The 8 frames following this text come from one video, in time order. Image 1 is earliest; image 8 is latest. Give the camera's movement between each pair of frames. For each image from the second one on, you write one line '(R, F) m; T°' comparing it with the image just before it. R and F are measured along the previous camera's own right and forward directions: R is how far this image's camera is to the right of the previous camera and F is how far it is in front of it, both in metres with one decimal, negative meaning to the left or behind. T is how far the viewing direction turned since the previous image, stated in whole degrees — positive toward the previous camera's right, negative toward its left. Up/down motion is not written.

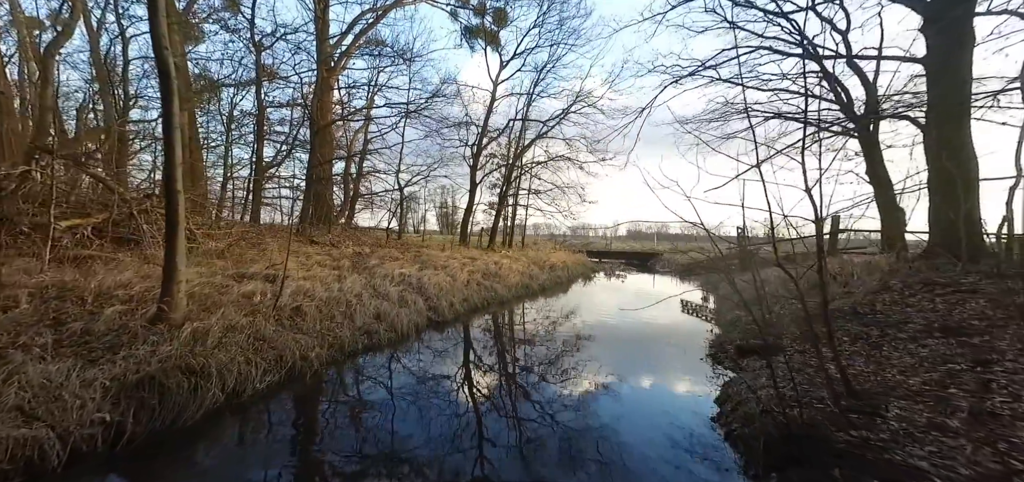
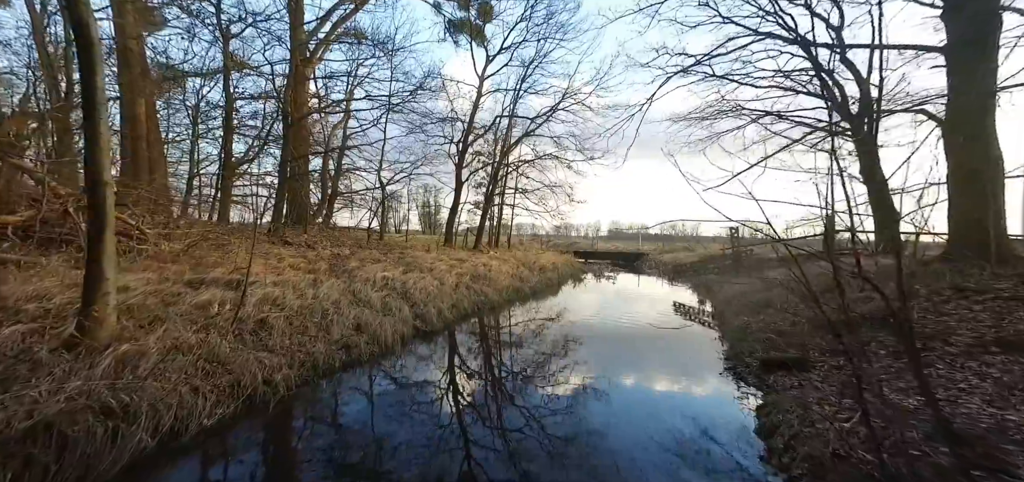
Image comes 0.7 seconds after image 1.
(-0.2, +0.6) m; +3°
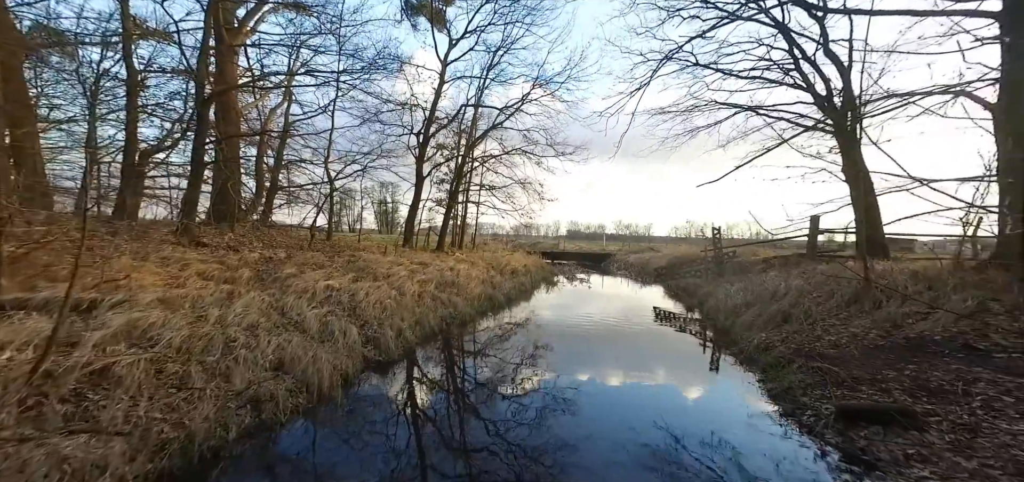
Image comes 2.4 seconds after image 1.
(-0.2, +1.4) m; +6°
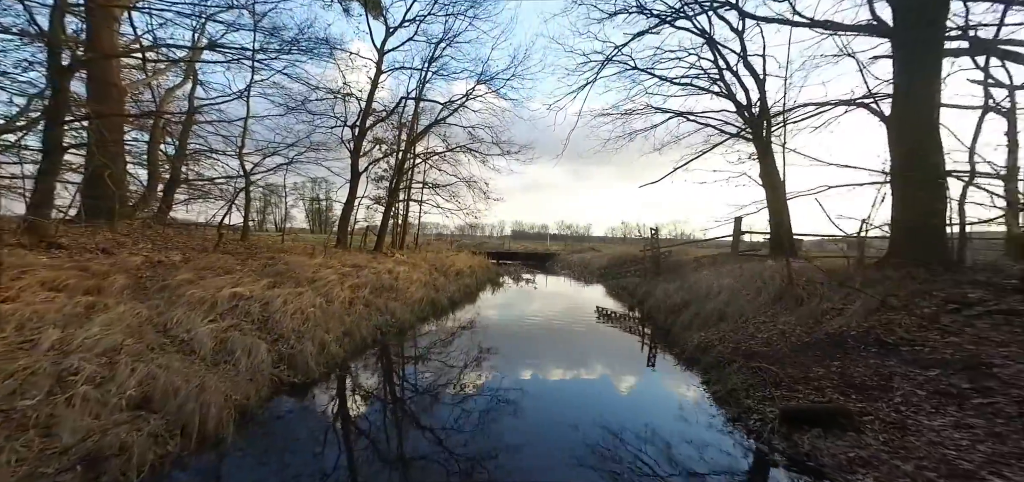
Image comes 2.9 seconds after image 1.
(+0.1, +0.4) m; +8°
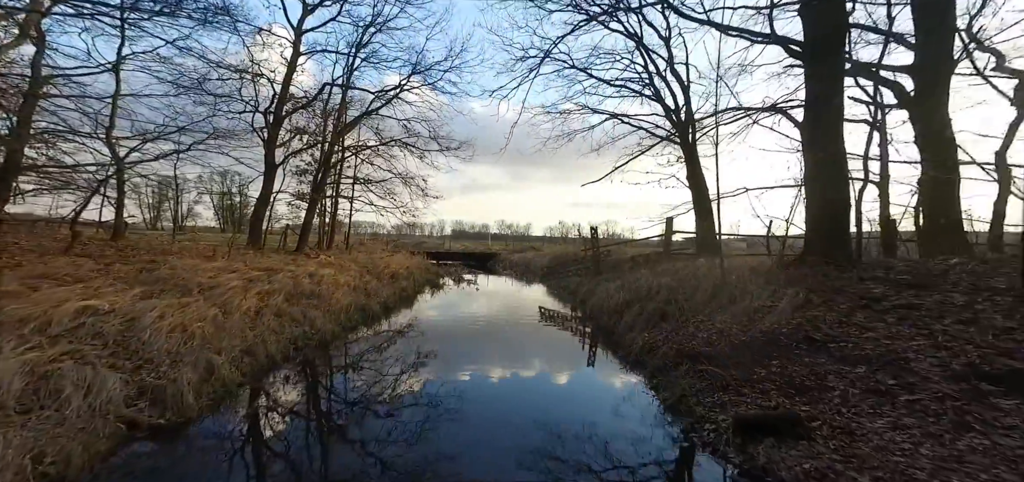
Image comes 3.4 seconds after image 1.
(+0.1, +0.6) m; +9°
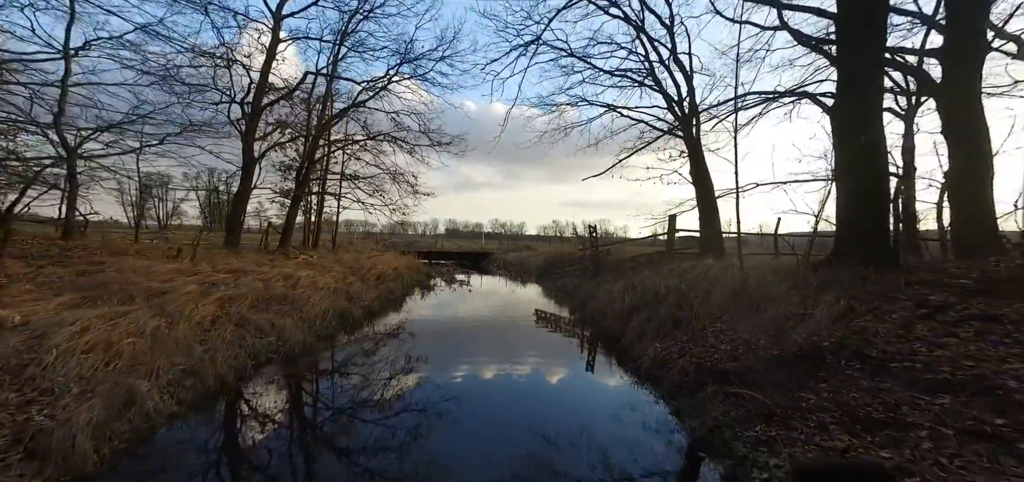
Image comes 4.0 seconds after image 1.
(0.0, +0.9) m; +1°
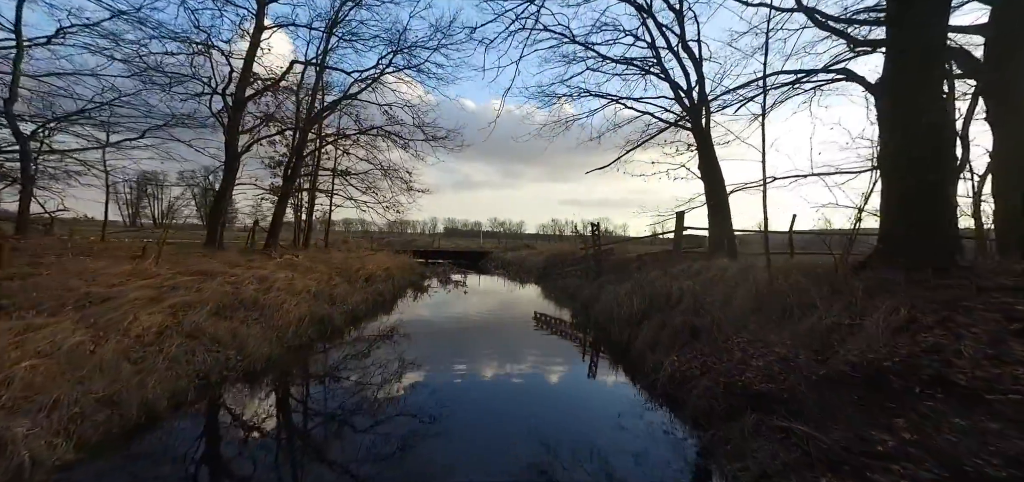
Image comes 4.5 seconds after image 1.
(0.0, +0.9) m; 0°
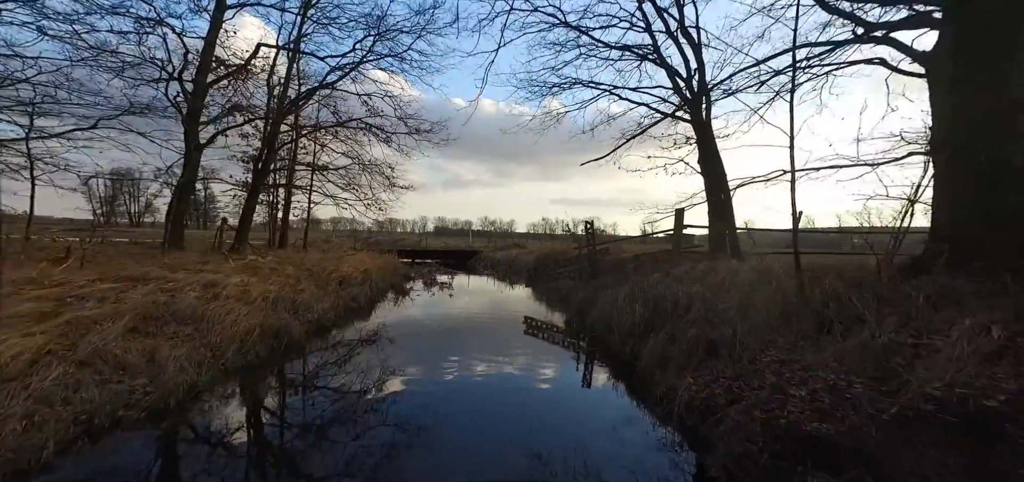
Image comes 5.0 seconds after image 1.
(+0.1, +1.1) m; +1°
